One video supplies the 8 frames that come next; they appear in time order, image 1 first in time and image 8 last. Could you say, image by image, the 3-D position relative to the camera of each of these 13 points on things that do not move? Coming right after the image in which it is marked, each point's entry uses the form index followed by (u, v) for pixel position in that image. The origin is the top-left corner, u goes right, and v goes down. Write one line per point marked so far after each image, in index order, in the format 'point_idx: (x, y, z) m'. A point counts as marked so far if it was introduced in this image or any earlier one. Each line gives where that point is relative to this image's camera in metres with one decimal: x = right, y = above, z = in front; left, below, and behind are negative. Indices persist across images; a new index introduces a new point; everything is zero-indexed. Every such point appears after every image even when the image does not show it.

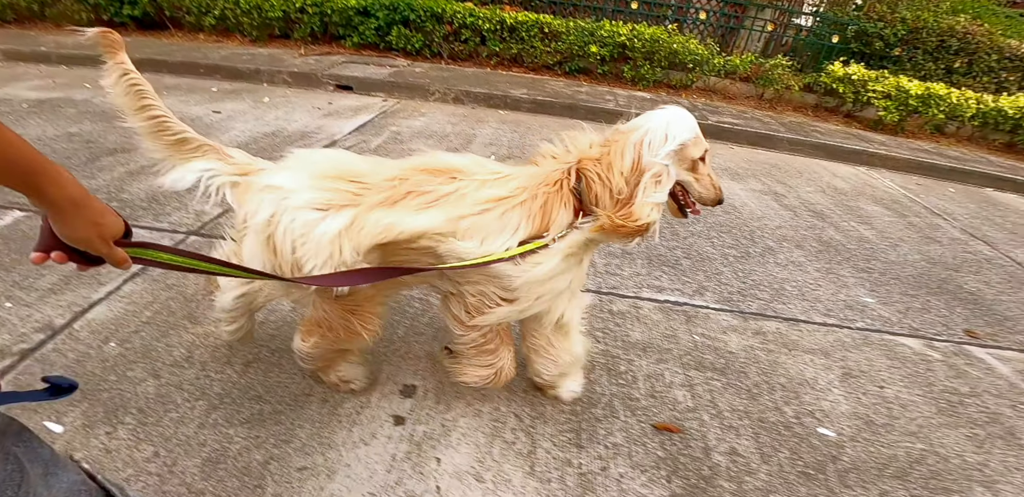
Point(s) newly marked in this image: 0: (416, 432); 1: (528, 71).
0: (-0.4, -0.8, +2.1) m
1: (+0.3, +2.3, +6.0) m
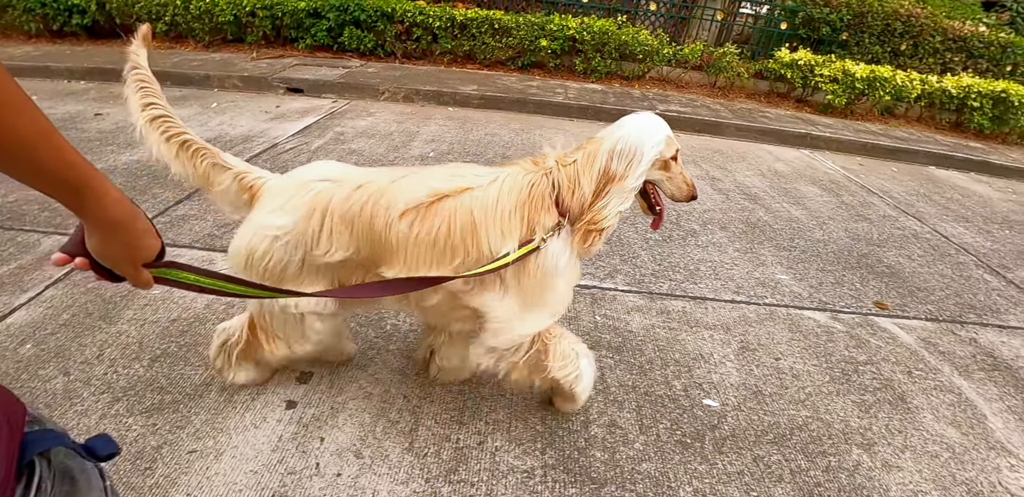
0: (-1.0, -0.8, +2.2) m
1: (-0.3, +2.4, +6.1) m
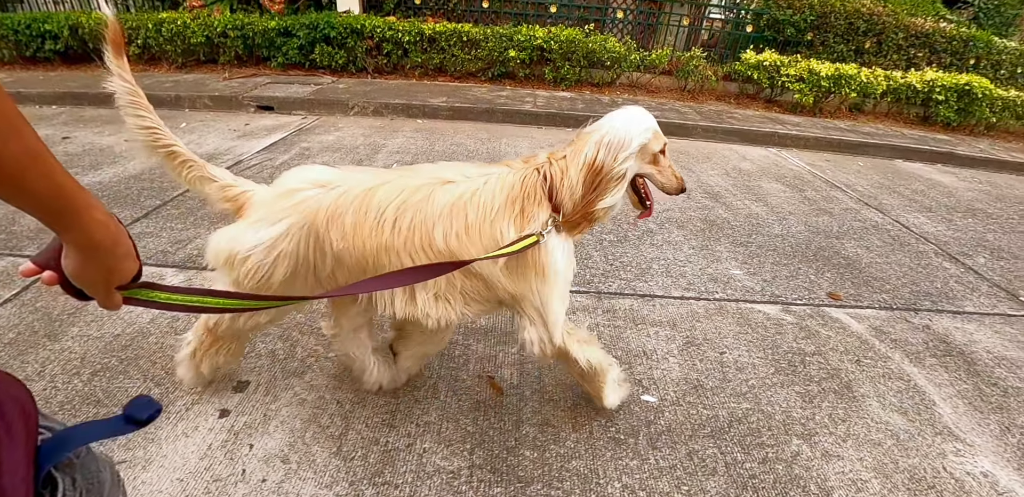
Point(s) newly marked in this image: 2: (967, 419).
0: (-1.3, -0.8, +2.2) m
1: (-0.7, +2.2, +6.2) m
2: (+2.3, -0.9, +2.4) m
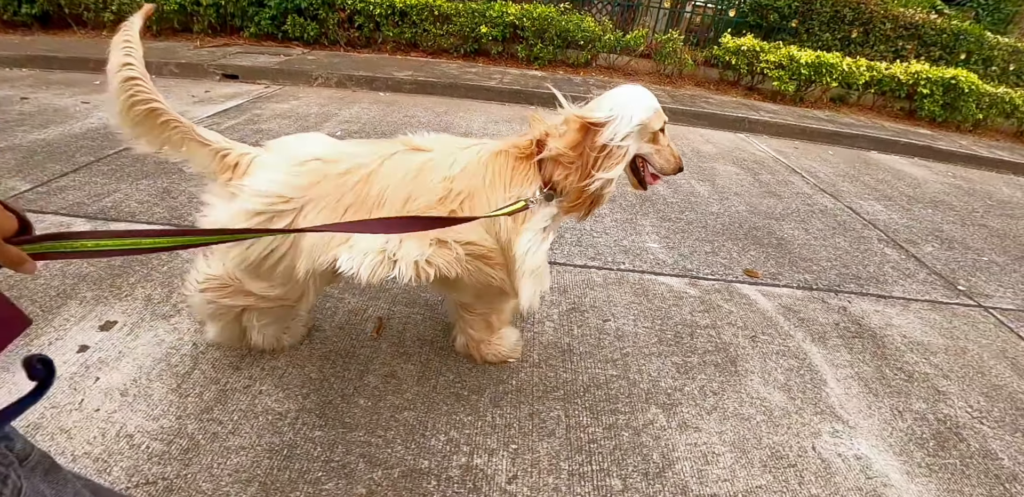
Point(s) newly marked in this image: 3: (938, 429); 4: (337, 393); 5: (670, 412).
0: (-1.9, -0.5, +2.2) m
1: (-1.1, +2.5, +6.1) m
2: (+1.6, -0.7, +2.2) m
3: (+2.0, -0.8, +2.1) m
4: (-0.7, -0.6, +2.0) m
5: (+0.7, -0.7, +2.0) m
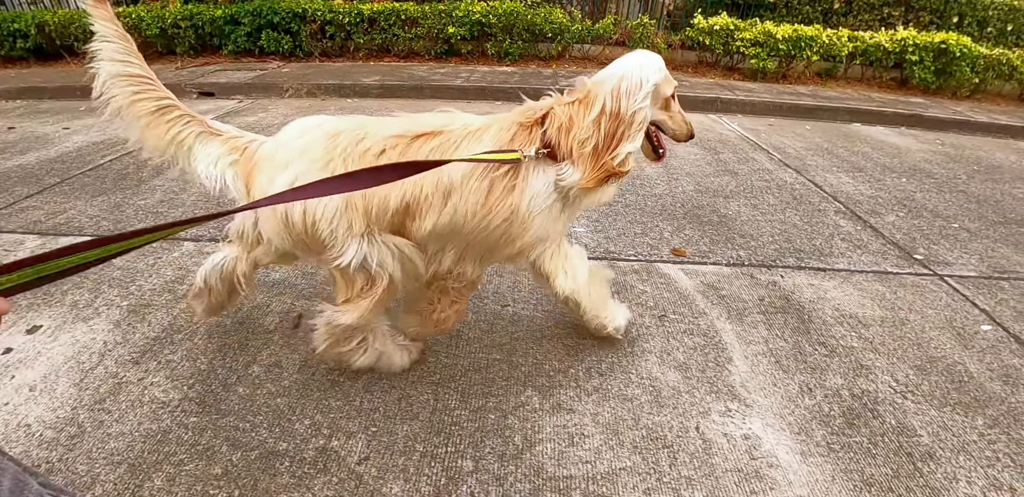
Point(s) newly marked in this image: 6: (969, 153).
0: (-2.4, -0.5, +2.3) m
1: (-1.5, +2.5, +6.2) m
2: (+1.1, -0.6, +2.1) m
3: (+1.4, -0.7, +2.0) m
4: (-1.3, -0.6, +2.0) m
5: (+0.1, -0.6, +2.0) m
6: (+4.4, +0.9, +4.6) m
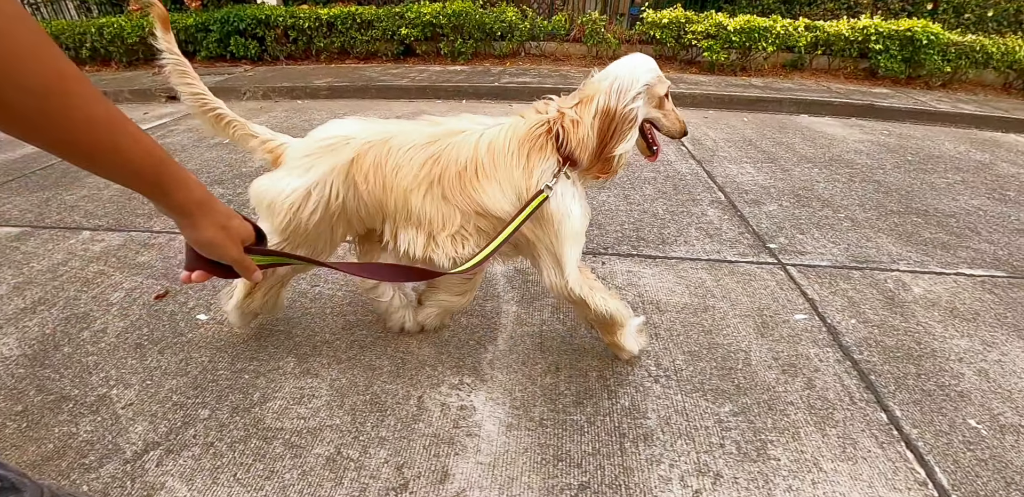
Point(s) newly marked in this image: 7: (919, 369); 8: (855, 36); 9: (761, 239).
0: (-3.5, -0.4, +2.7) m
1: (-2.1, +2.6, +6.5) m
2: (0.0, -0.5, +2.1) m
3: (+0.3, -0.6, +2.0) m
4: (-2.3, -0.5, +2.3) m
5: (-0.9, -0.5, +2.1) m
6: (+3.6, +0.9, +4.2) m
7: (+1.9, -0.6, +2.2) m
8: (+3.7, +2.4, +5.1) m
9: (+1.6, +0.1, +3.0) m
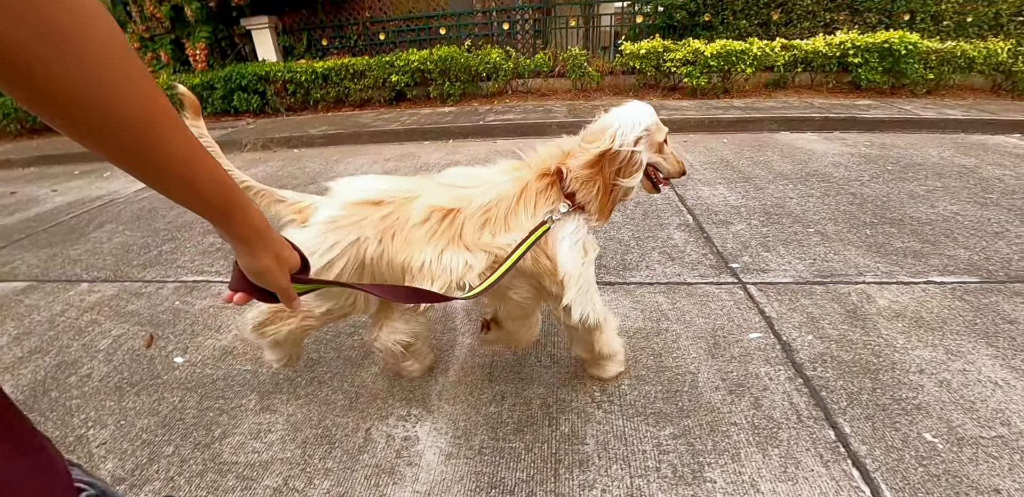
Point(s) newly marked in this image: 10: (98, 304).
0: (-3.7, -0.8, +3.0) m
1: (-2.2, +2.1, +6.9) m
2: (-0.2, -0.7, +2.2) m
3: (+0.1, -0.7, +2.1) m
4: (-2.6, -0.7, +2.5) m
5: (-1.2, -0.7, +2.3) m
6: (+3.4, +0.8, +4.2) m
7: (+1.7, -0.6, +2.2) m
8: (+3.5, +2.2, +5.2) m
9: (+1.3, -0.1, +3.0) m
10: (-2.6, -0.3, +2.9) m
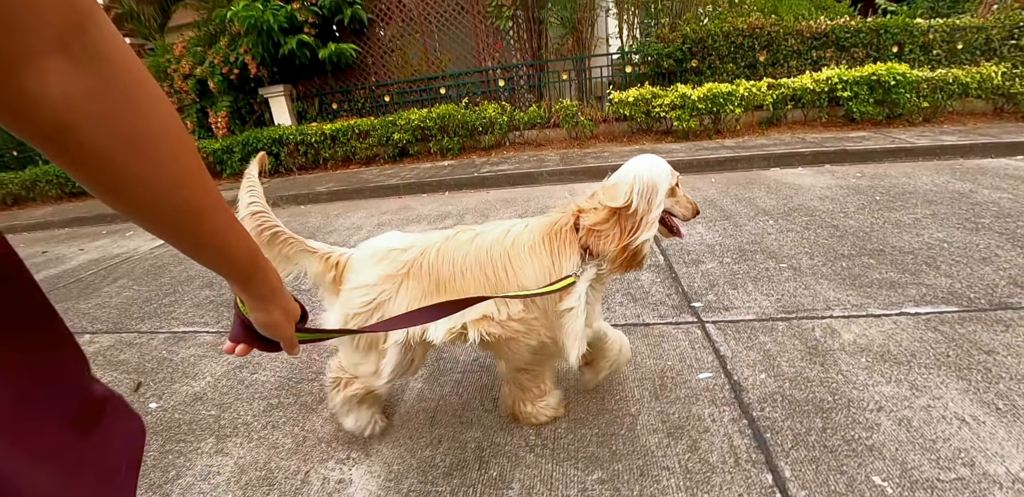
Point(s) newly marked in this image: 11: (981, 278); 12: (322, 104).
0: (-3.9, -1.2, +3.3) m
1: (-2.2, +1.3, +7.3) m
2: (-0.5, -0.9, +2.2) m
3: (-0.2, -0.9, +2.1) m
4: (-2.8, -1.1, +2.7) m
5: (-1.5, -1.0, +2.4) m
6: (+3.2, +0.5, +4.1) m
7: (+1.4, -0.8, +2.1) m
8: (+3.4, +1.8, +5.2) m
9: (+1.1, -0.3, +2.9) m
10: (-2.8, -0.7, +3.1) m
11: (+2.8, -0.2, +2.8) m
12: (-3.1, +2.4, +7.8) m
